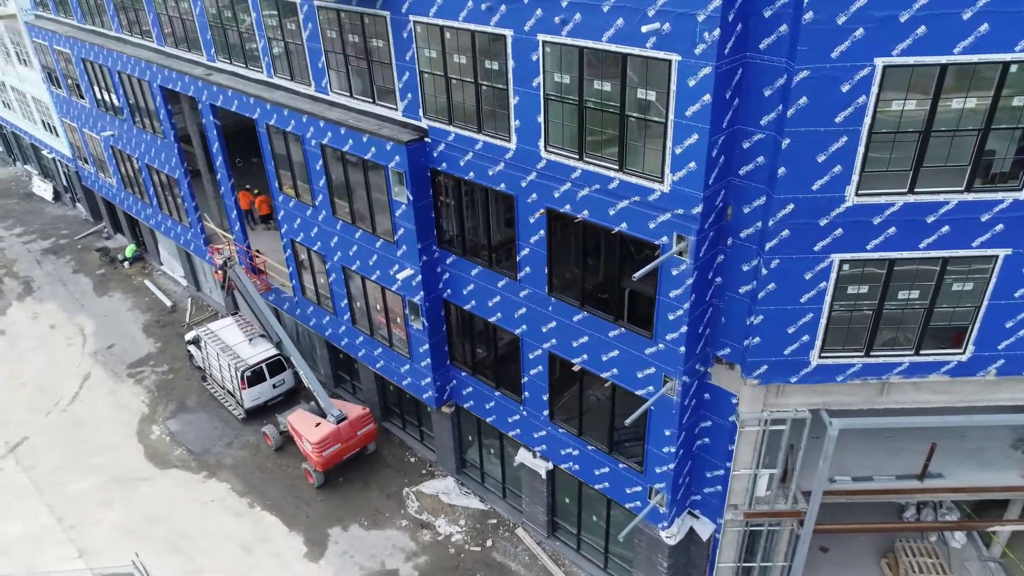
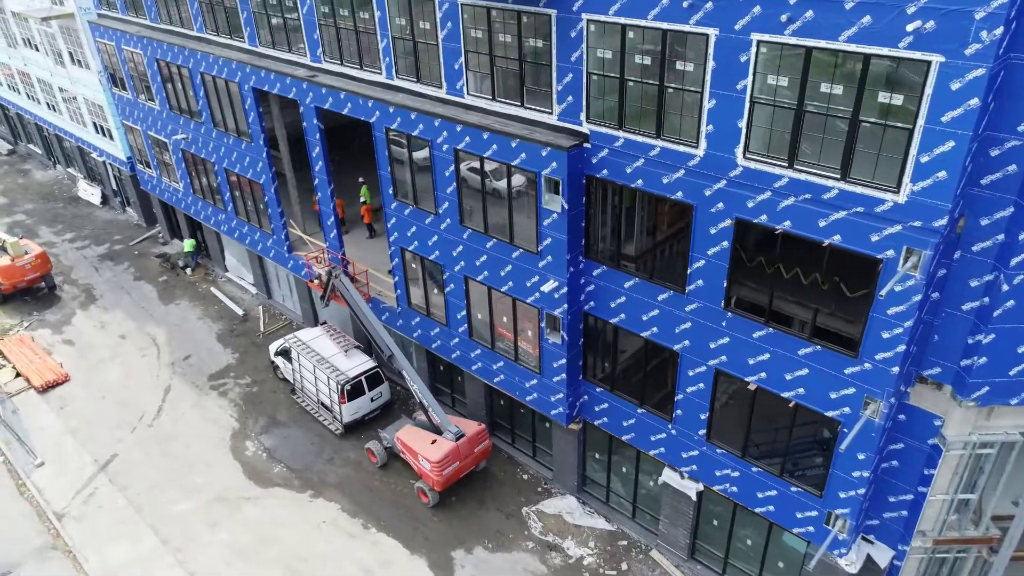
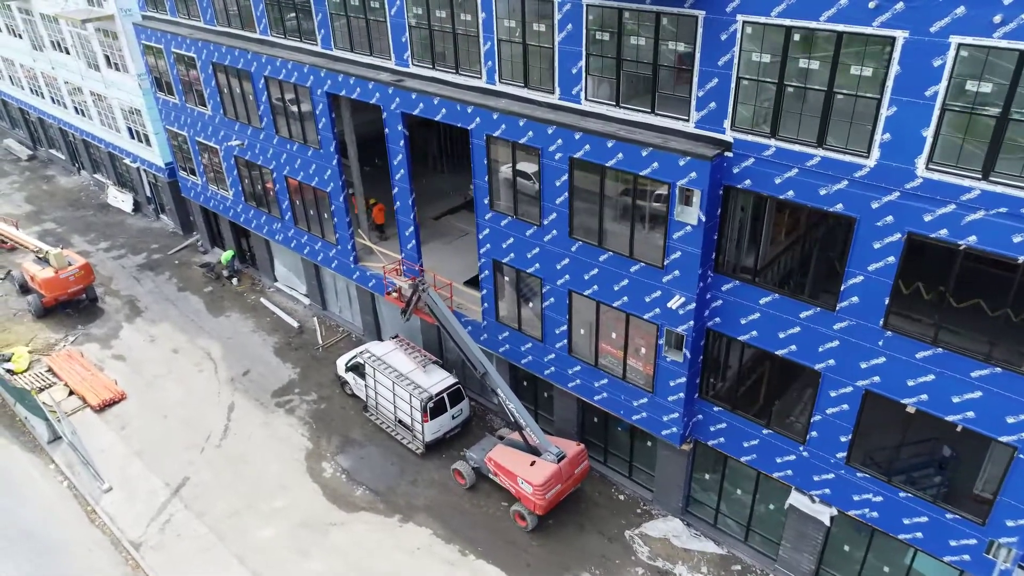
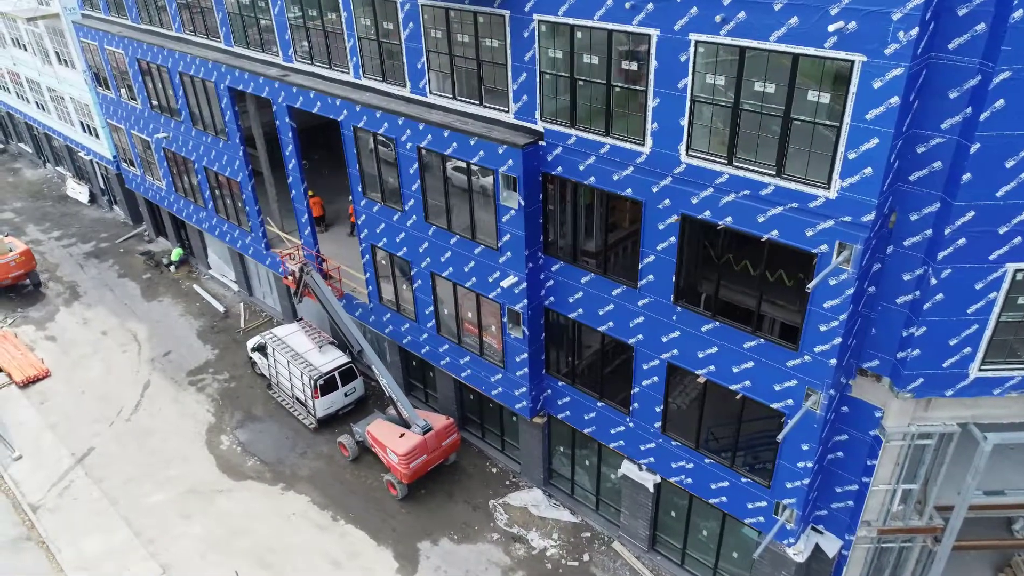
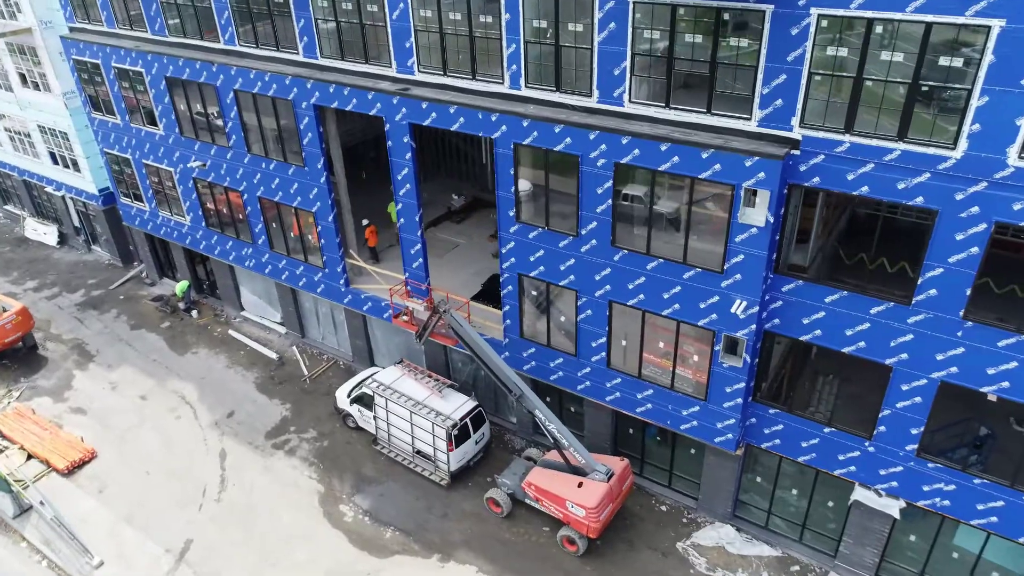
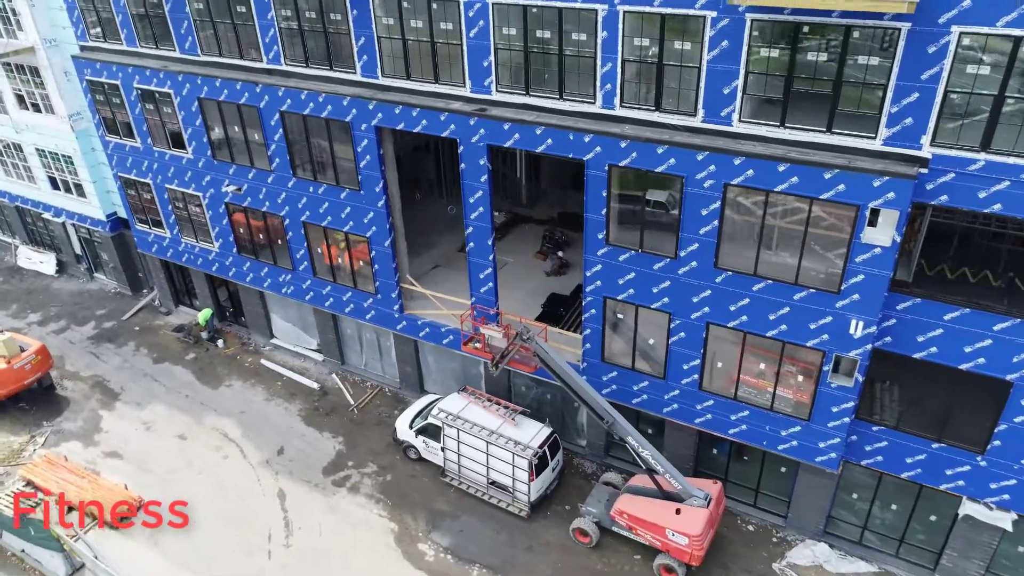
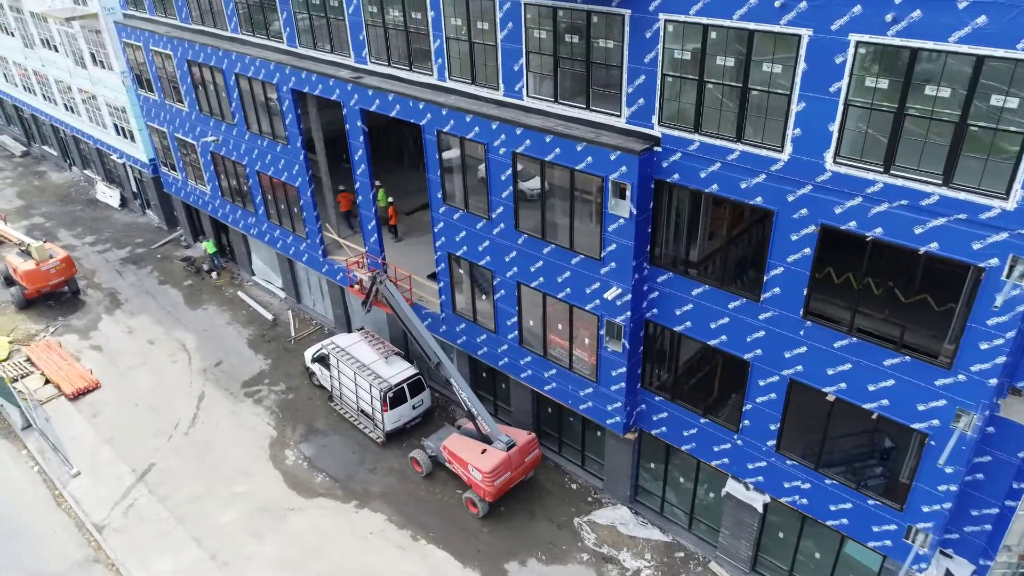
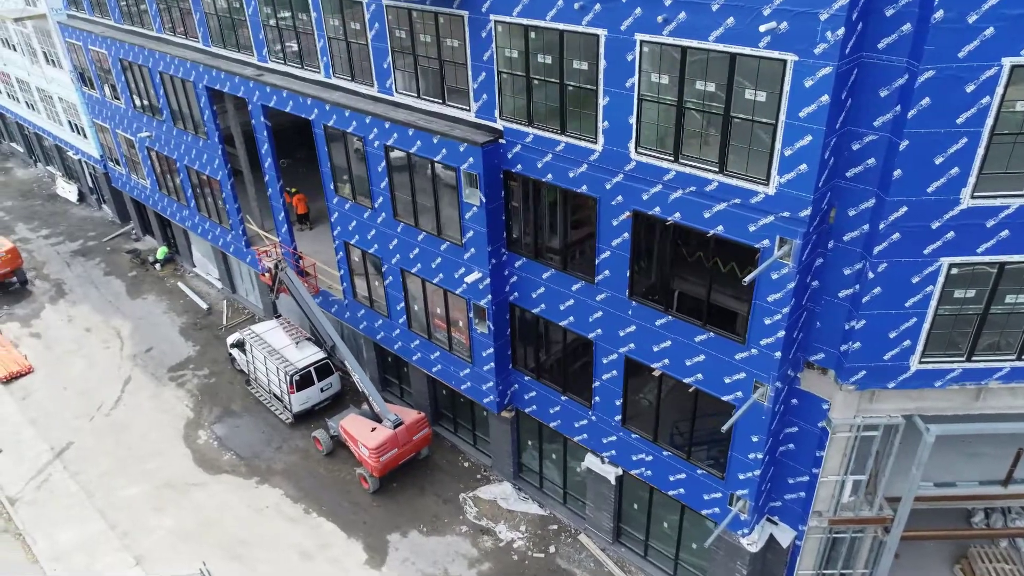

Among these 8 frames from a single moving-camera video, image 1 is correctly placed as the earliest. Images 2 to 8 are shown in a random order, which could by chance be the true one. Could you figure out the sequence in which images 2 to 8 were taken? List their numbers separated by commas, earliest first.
8, 4, 2, 7, 3, 5, 6
